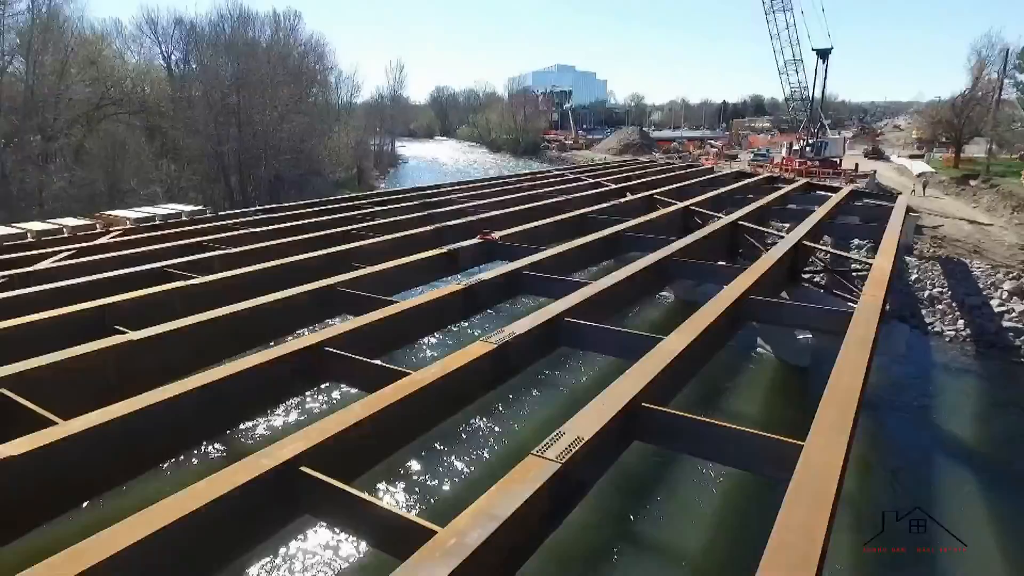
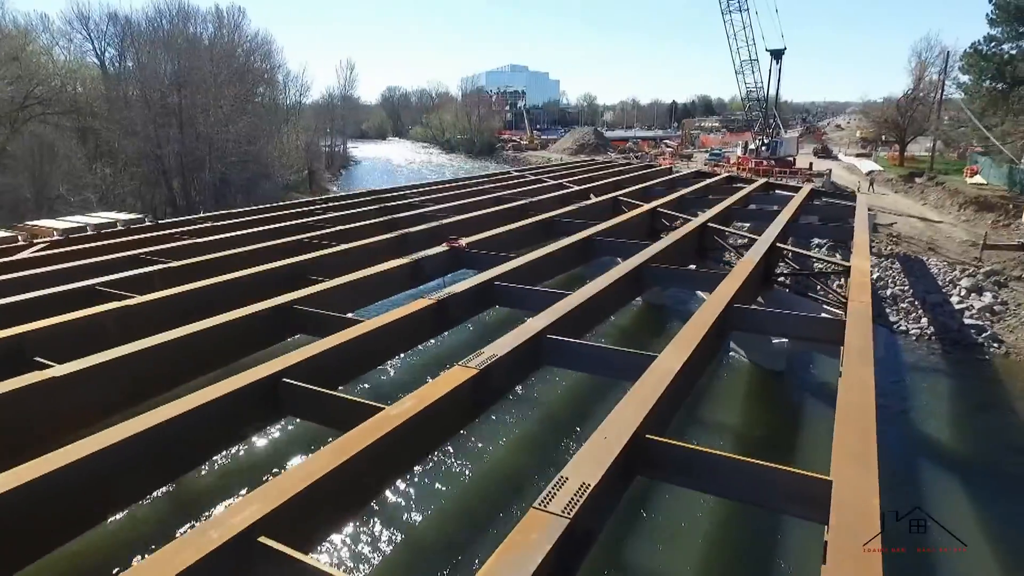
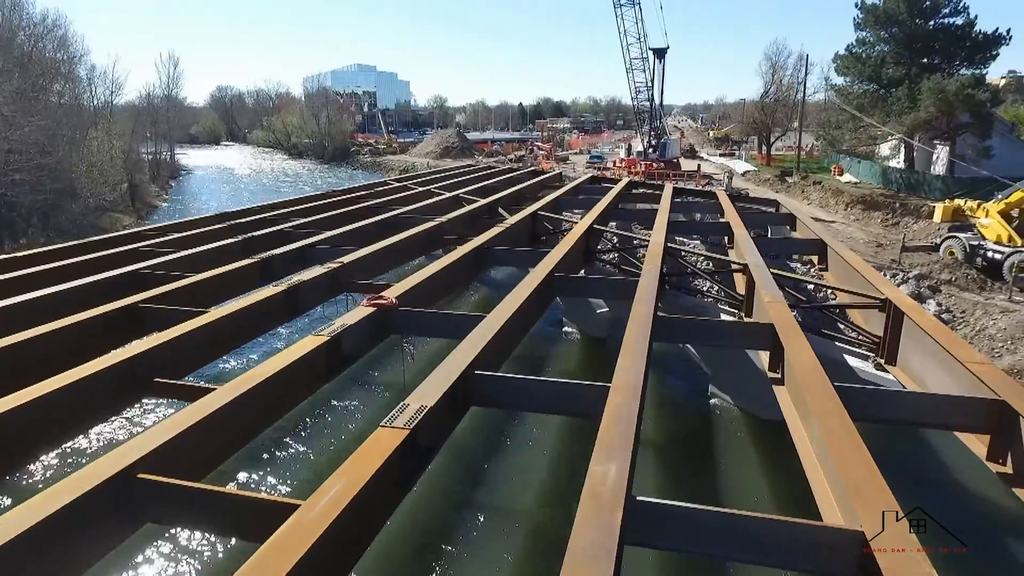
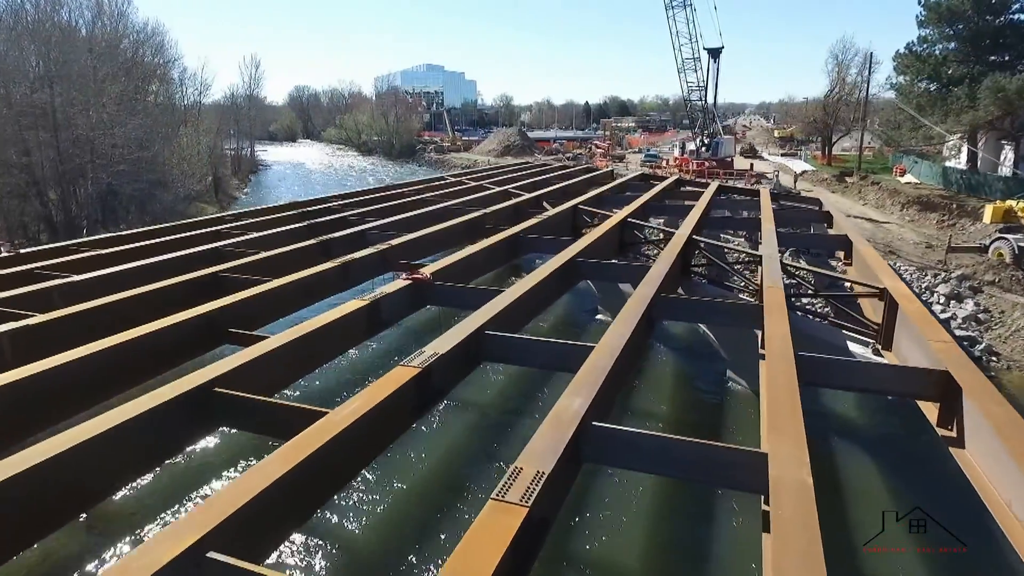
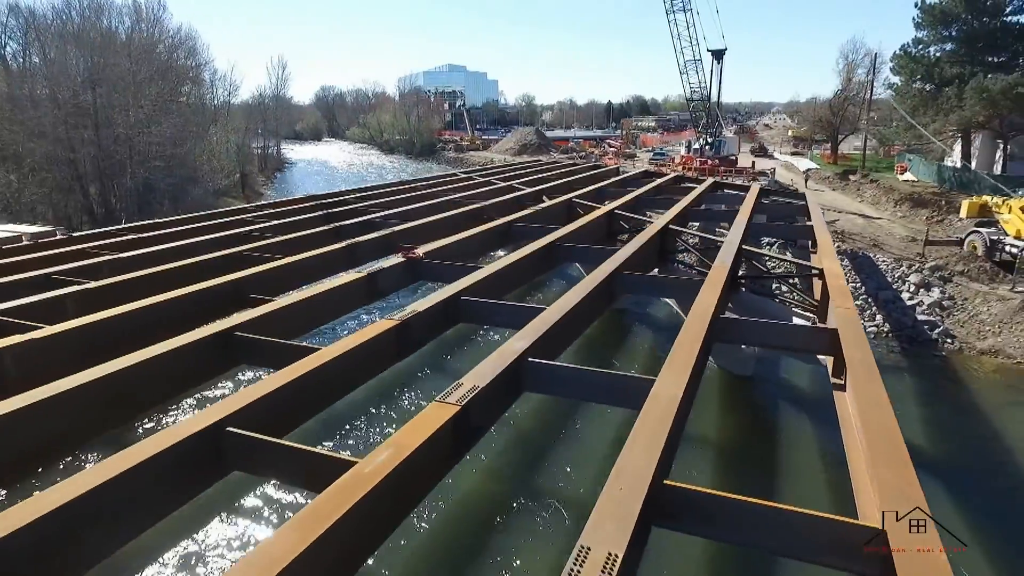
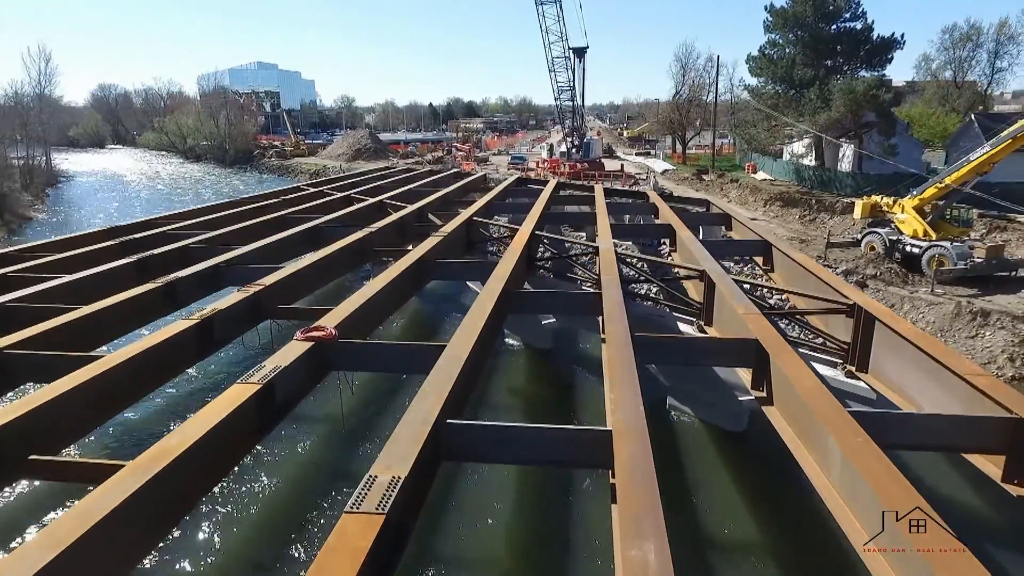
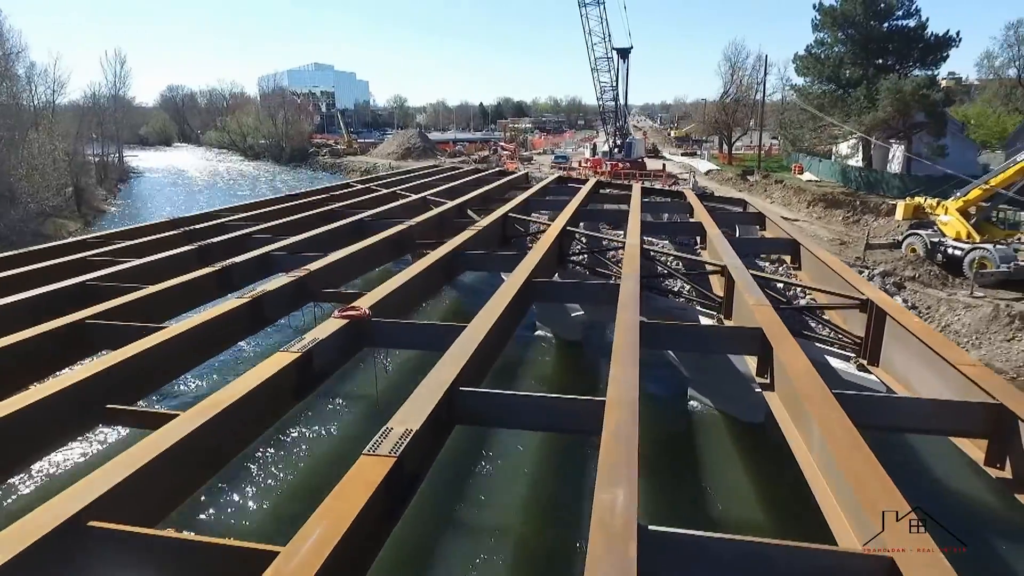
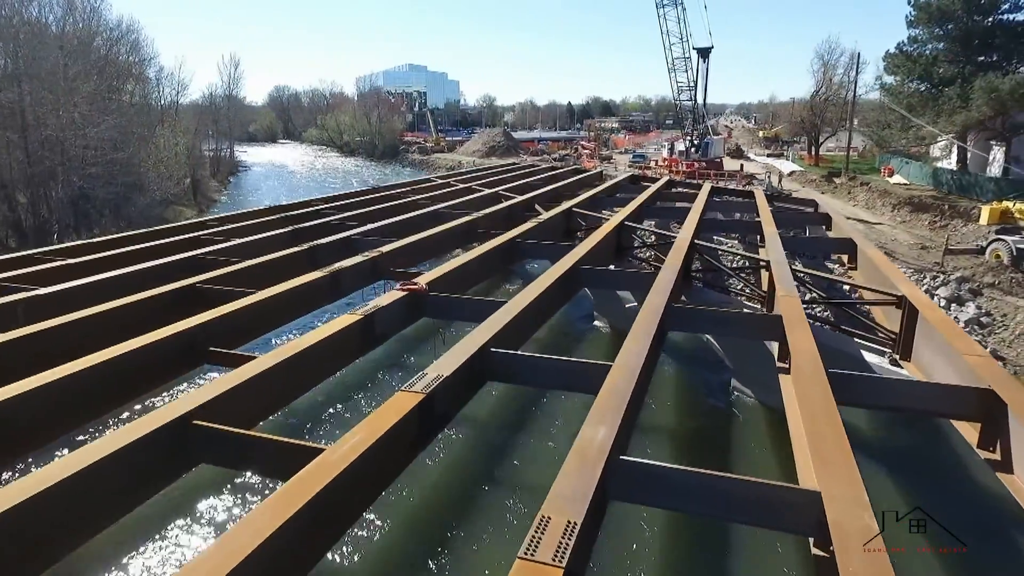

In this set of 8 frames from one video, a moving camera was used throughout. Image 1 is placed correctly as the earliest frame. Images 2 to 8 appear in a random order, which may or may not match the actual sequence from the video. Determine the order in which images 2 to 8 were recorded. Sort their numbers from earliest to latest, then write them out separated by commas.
2, 5, 4, 8, 3, 7, 6
